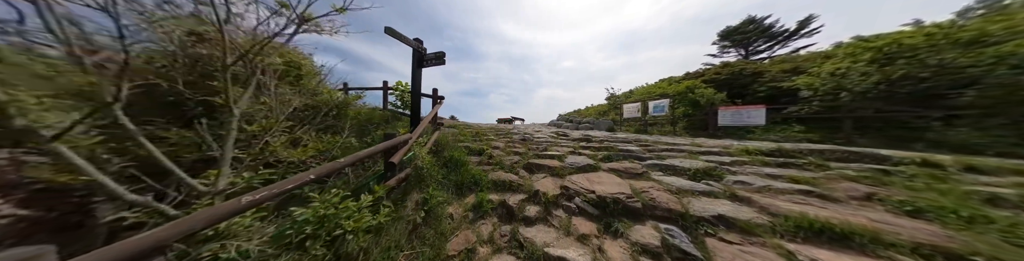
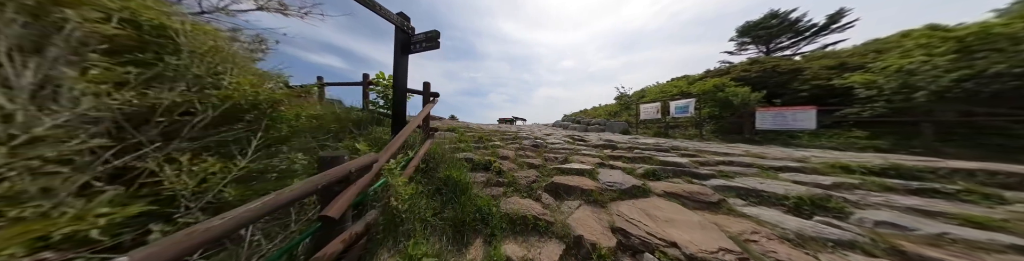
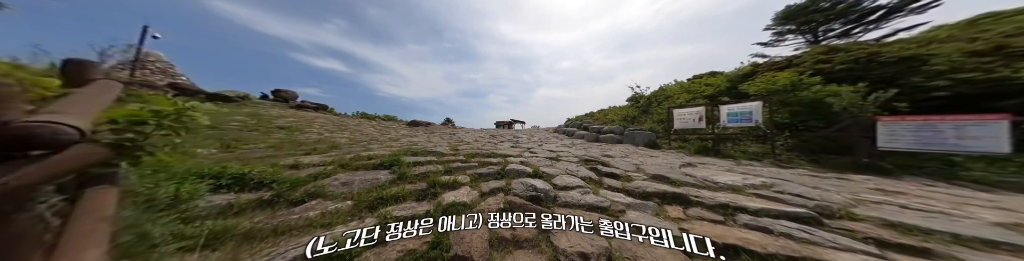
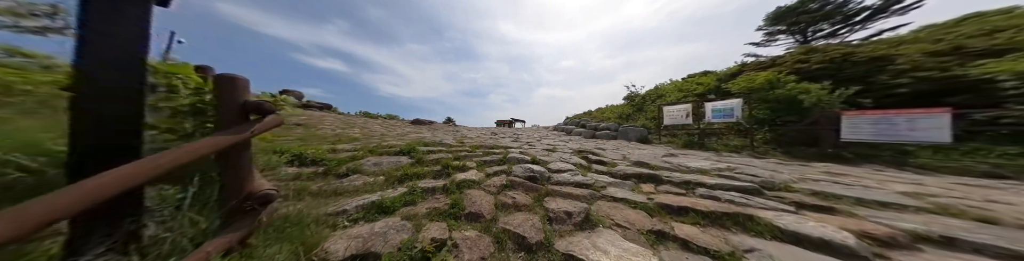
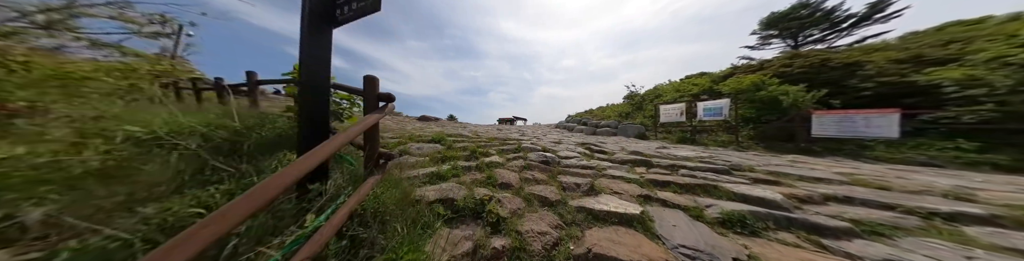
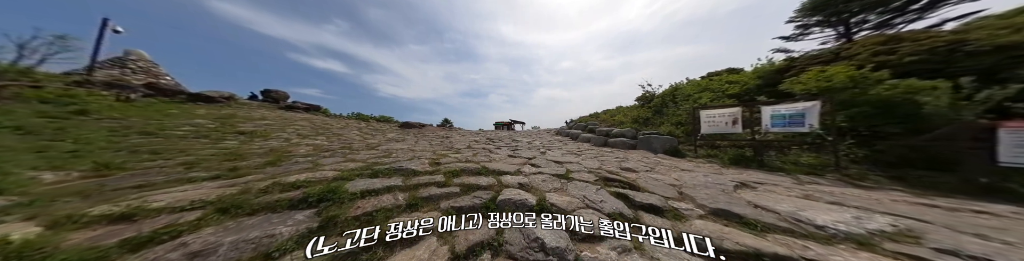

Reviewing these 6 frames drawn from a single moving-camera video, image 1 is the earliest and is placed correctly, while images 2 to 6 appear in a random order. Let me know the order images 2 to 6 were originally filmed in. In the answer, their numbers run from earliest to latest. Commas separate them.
2, 5, 4, 3, 6
